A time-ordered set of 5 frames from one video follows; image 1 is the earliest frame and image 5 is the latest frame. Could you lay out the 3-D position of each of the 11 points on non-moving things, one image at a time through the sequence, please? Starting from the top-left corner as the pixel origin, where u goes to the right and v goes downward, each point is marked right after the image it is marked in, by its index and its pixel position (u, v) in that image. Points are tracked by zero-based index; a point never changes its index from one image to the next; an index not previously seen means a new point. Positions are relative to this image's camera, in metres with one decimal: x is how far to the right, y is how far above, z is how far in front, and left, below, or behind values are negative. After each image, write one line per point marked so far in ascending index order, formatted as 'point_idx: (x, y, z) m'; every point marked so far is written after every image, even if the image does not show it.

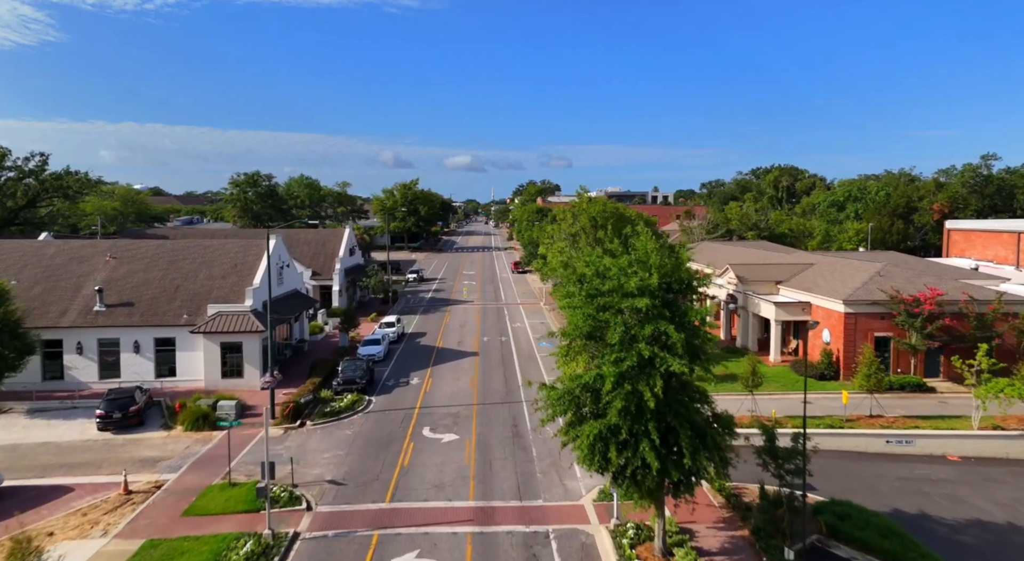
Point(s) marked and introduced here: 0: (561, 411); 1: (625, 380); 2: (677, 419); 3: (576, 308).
0: (+1.1, -2.8, +14.3) m
1: (+2.3, -2.0, +13.7) m
2: (+3.4, -2.9, +13.7) m
3: (+1.4, -0.6, +14.7) m
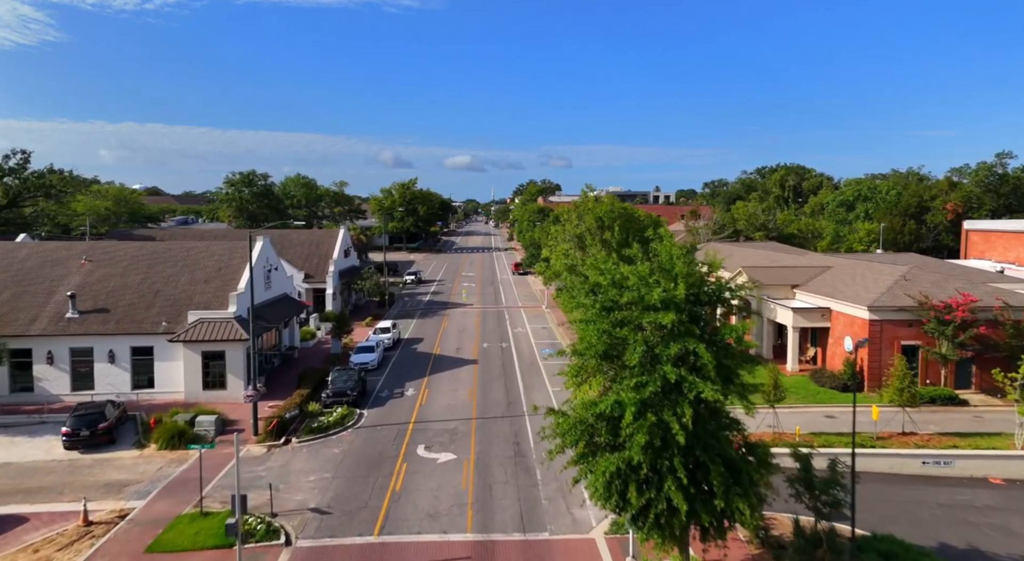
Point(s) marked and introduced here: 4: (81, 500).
0: (+1.1, -3.0, +12.4) m
1: (+2.4, -2.3, +11.7) m
2: (+3.5, -3.1, +11.7) m
3: (+1.5, -0.8, +12.8) m
4: (-12.5, -6.4, +19.2) m
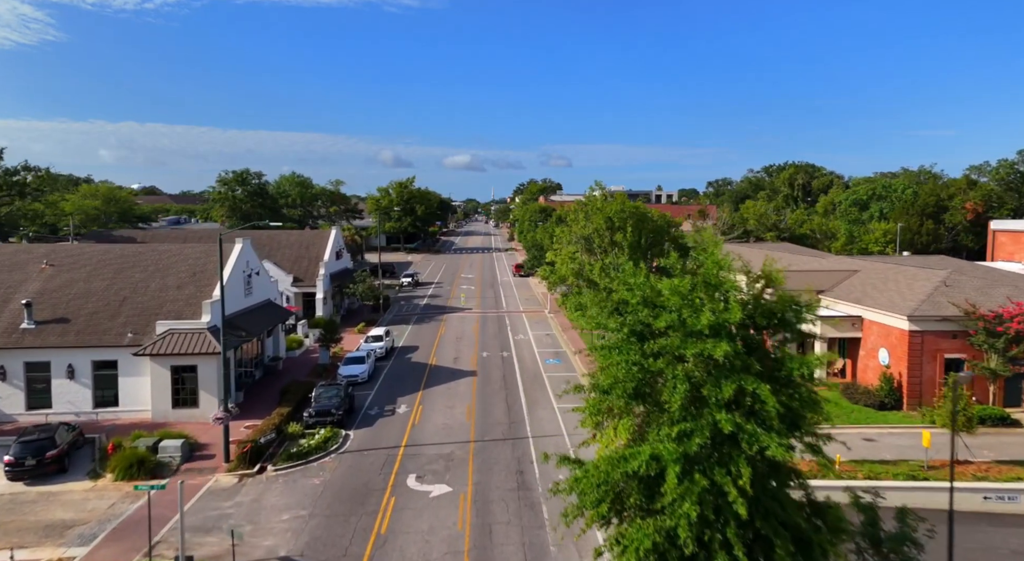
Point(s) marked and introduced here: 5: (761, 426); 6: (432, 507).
0: (+1.2, -3.3, +9.7) m
1: (+2.5, -2.5, +9.0) m
2: (+3.5, -3.4, +9.1) m
3: (+1.6, -1.1, +10.1) m
4: (-12.4, -6.6, +16.5) m
5: (+3.4, -2.0, +9.1) m
6: (-2.3, -6.5, +18.9) m
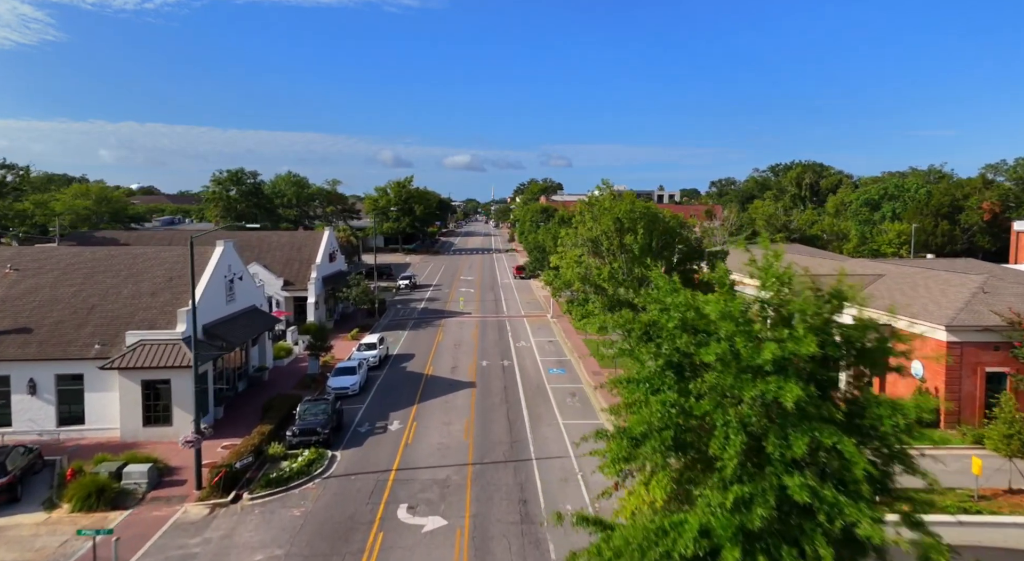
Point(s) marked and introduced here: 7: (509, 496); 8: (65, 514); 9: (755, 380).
0: (+1.3, -3.5, +7.6) m
1: (+2.5, -2.8, +6.9) m
2: (+3.6, -3.6, +6.9) m
3: (+1.6, -1.3, +8.0) m
4: (-12.4, -6.9, +14.4) m
5: (+3.5, -2.2, +7.0) m
6: (-2.2, -6.7, +16.8) m
7: (-0.1, -6.3, +19.5) m
8: (-12.4, -6.4, +18.3) m
9: (+2.7, -1.1, +7.3) m
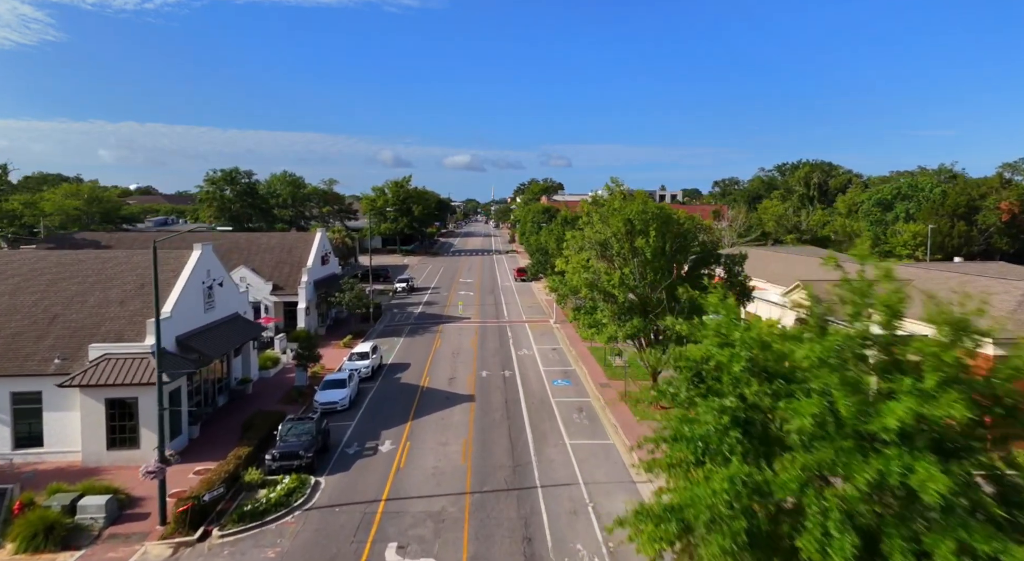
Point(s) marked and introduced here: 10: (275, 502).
0: (+1.4, -3.8, +5.5) m
1: (+2.6, -3.0, +4.8) m
2: (+3.7, -3.8, +4.8) m
3: (+1.7, -1.6, +5.8) m
4: (-12.3, -7.1, +12.2) m
5: (+3.6, -2.5, +4.8) m
6: (-2.1, -6.9, +14.6) m
7: (0.0, -6.6, +17.3) m
8: (-12.3, -6.7, +16.1) m
9: (+2.8, -1.3, +5.1) m
10: (-6.7, -6.2, +18.6) m
